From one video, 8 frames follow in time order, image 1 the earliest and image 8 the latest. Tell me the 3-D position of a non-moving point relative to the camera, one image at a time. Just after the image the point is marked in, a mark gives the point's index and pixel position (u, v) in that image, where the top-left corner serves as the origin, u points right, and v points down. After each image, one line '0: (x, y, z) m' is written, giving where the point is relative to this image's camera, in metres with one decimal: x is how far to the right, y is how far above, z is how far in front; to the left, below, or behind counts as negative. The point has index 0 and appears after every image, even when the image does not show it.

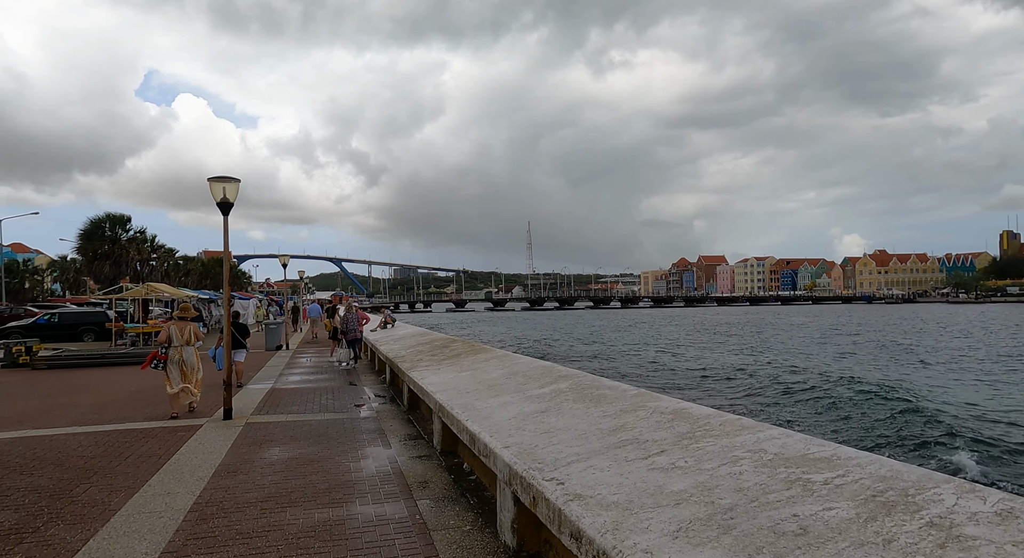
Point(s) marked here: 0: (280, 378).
0: (-5.4, -2.3, +14.3) m
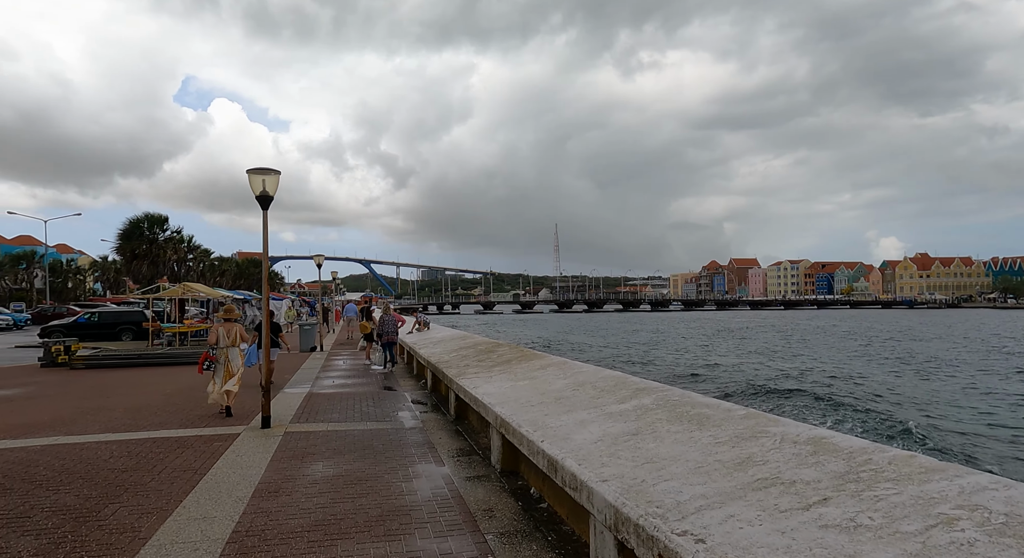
0: (-4.4, -2.4, +13.9) m
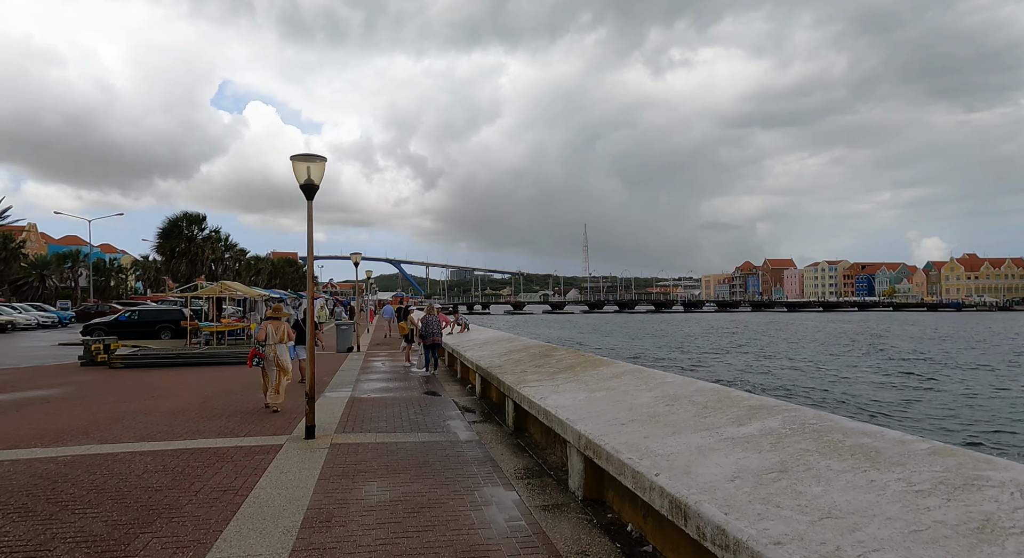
0: (-3.4, -2.3, +13.3) m
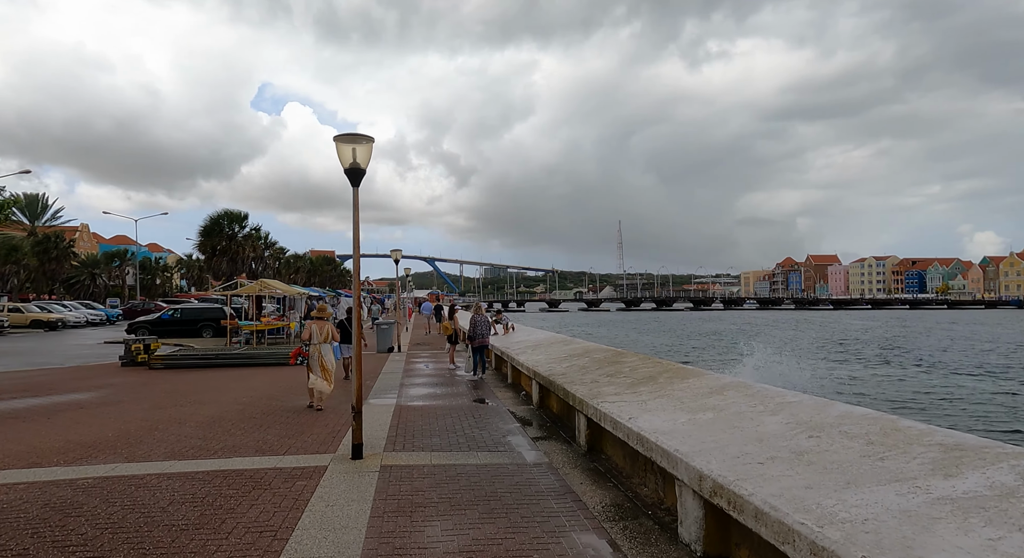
0: (-2.3, -2.3, +12.5) m
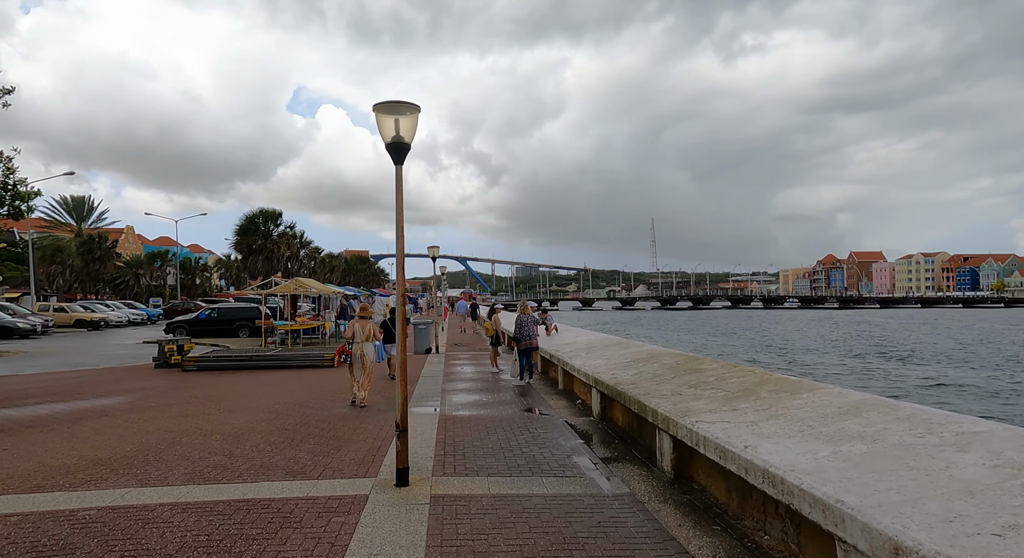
0: (-1.3, -2.2, +11.5) m
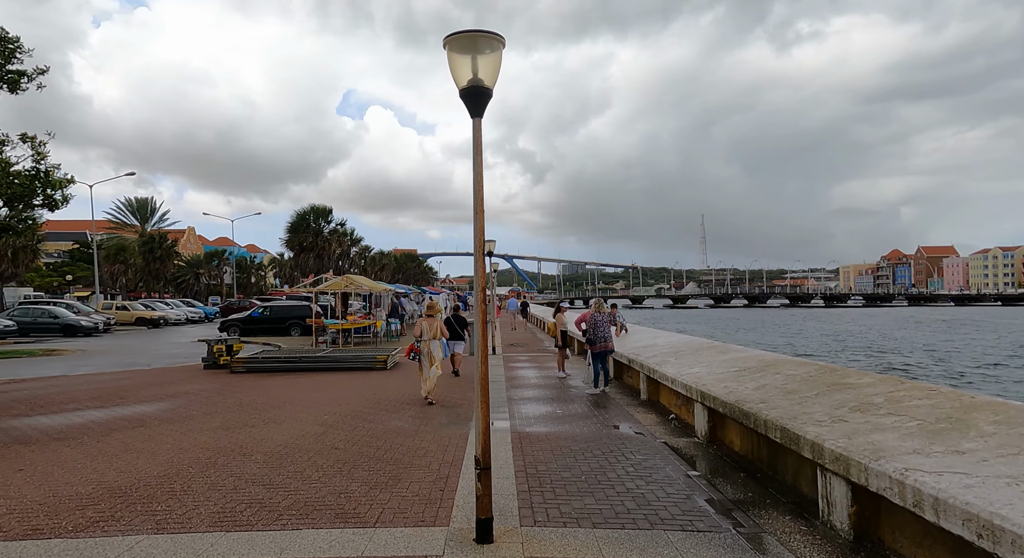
0: (0.0, -2.1, +10.2) m
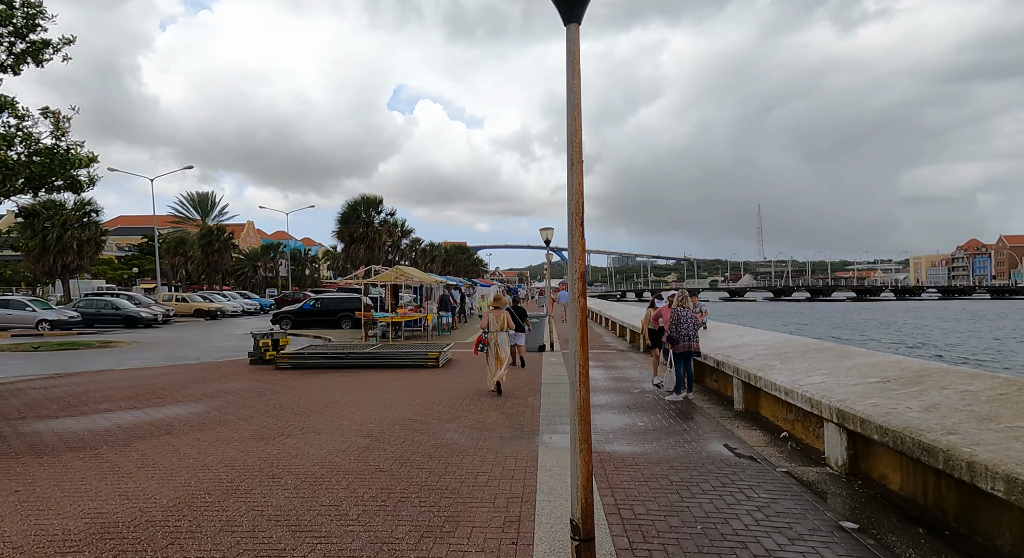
0: (+1.0, -2.0, +8.8) m
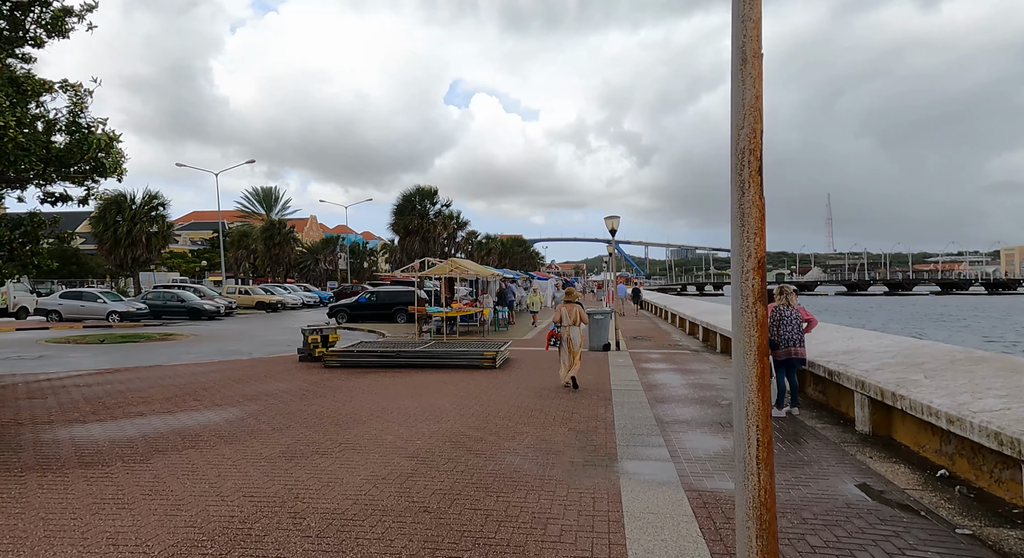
0: (+1.9, -1.9, +7.4) m
